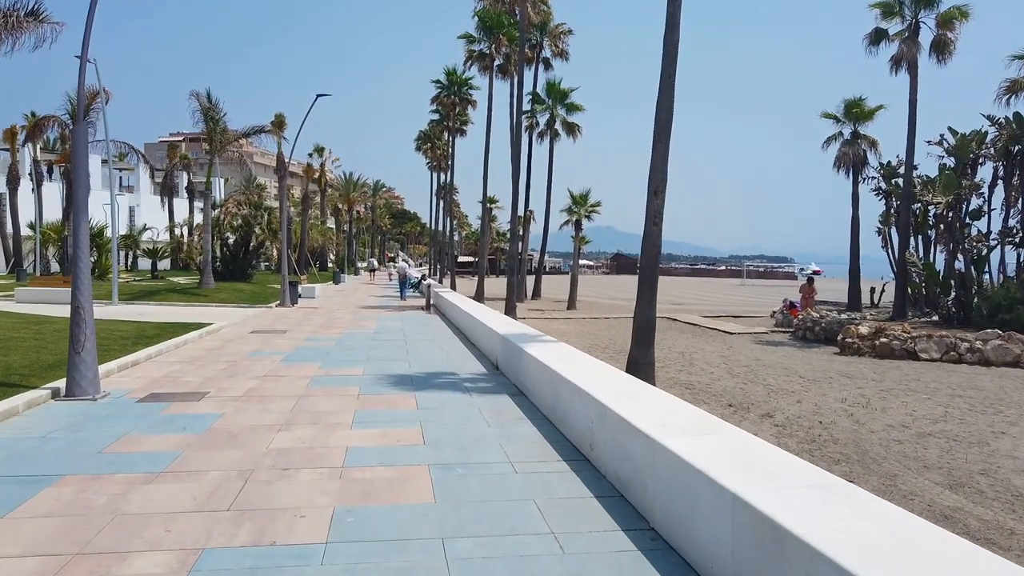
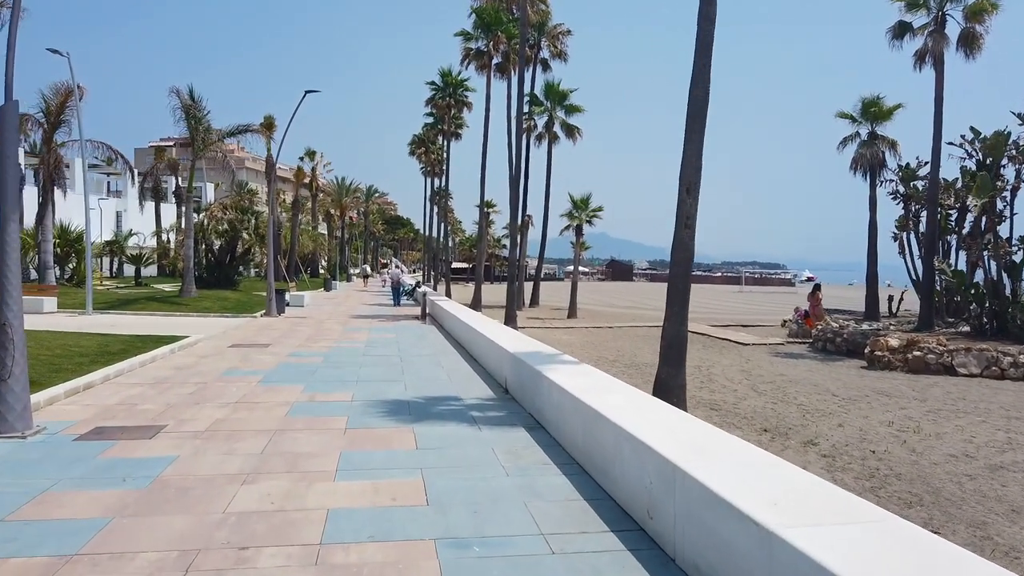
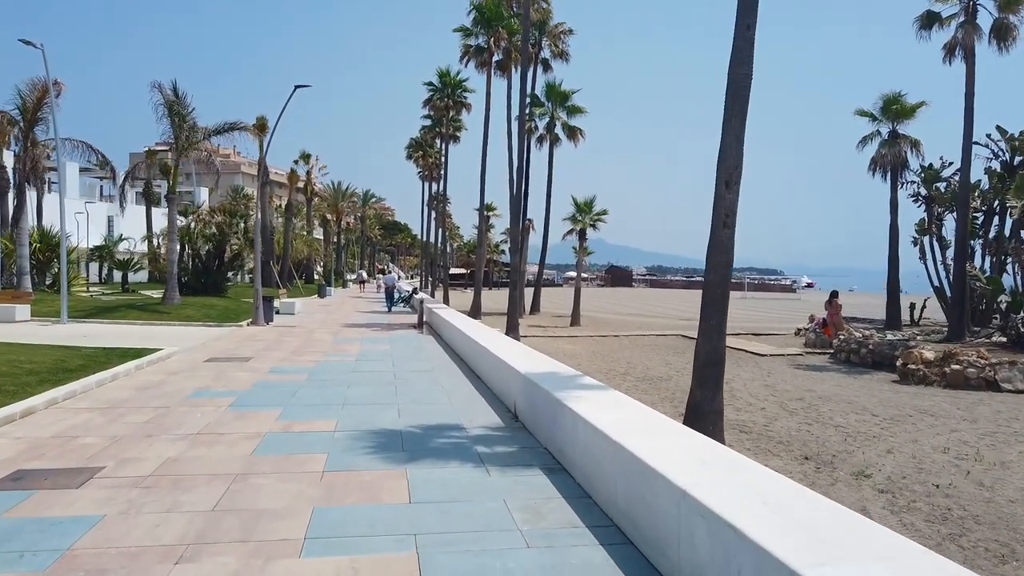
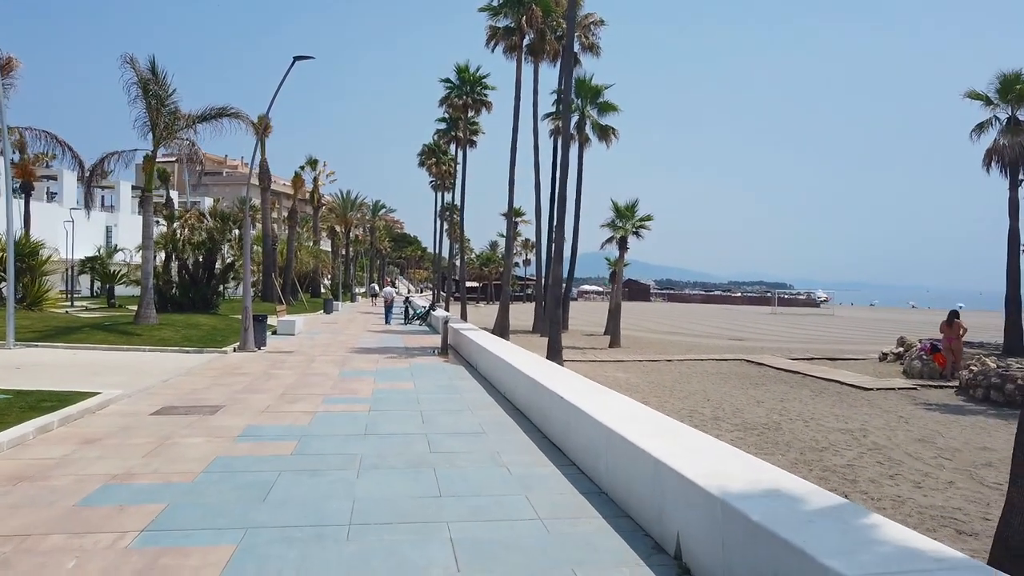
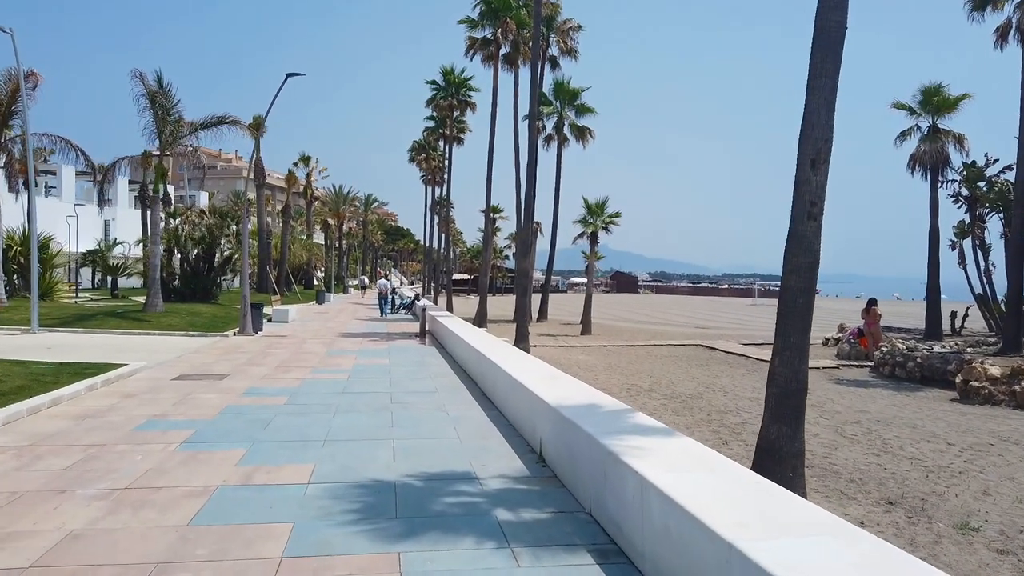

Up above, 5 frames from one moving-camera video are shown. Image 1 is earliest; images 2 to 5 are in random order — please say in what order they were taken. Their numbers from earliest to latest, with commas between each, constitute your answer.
2, 3, 5, 4
